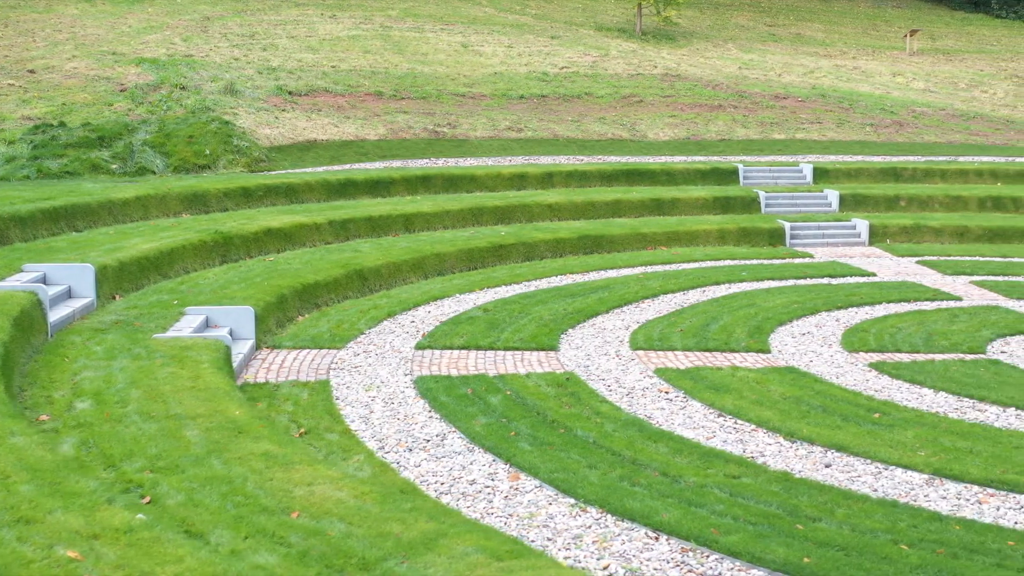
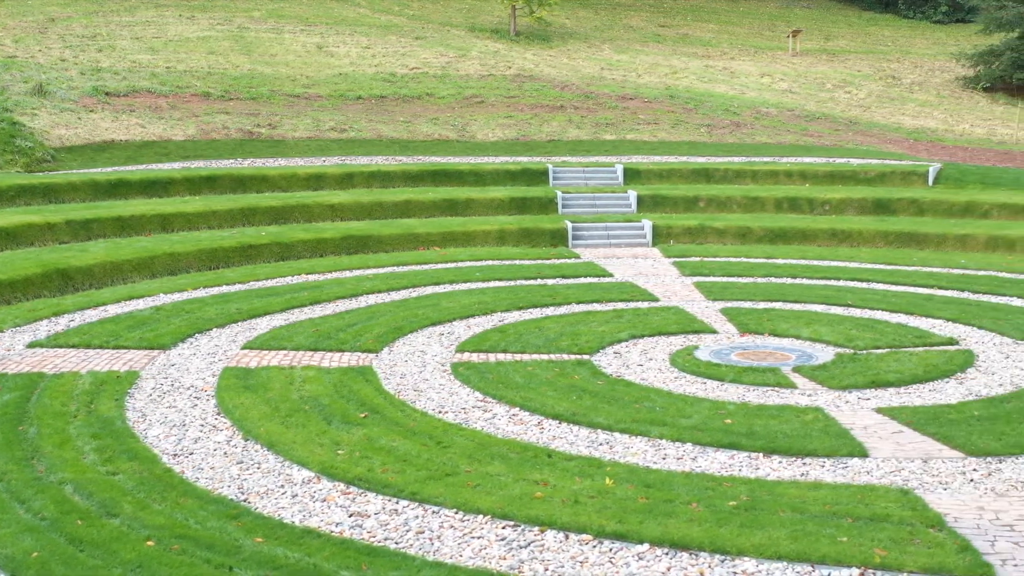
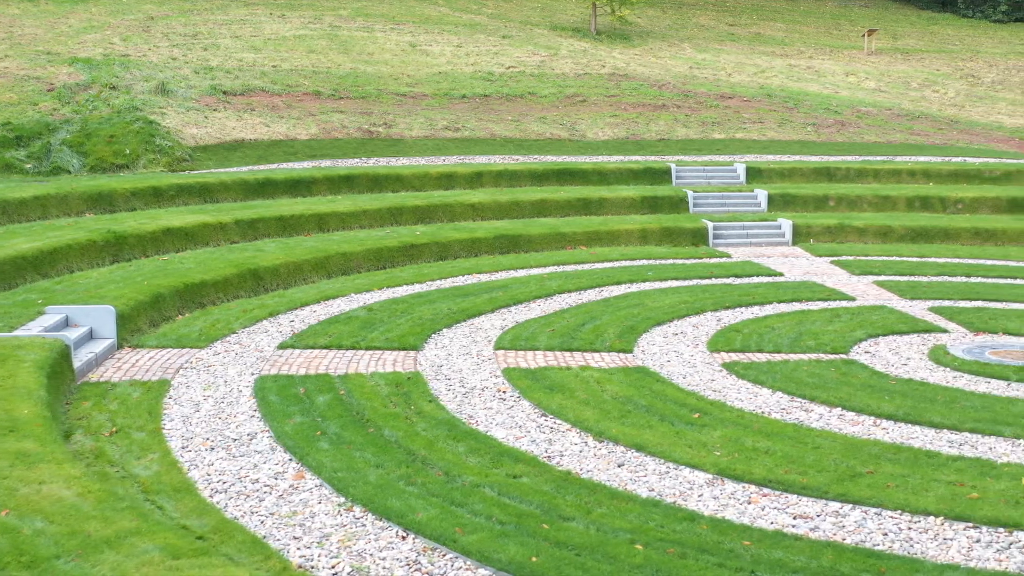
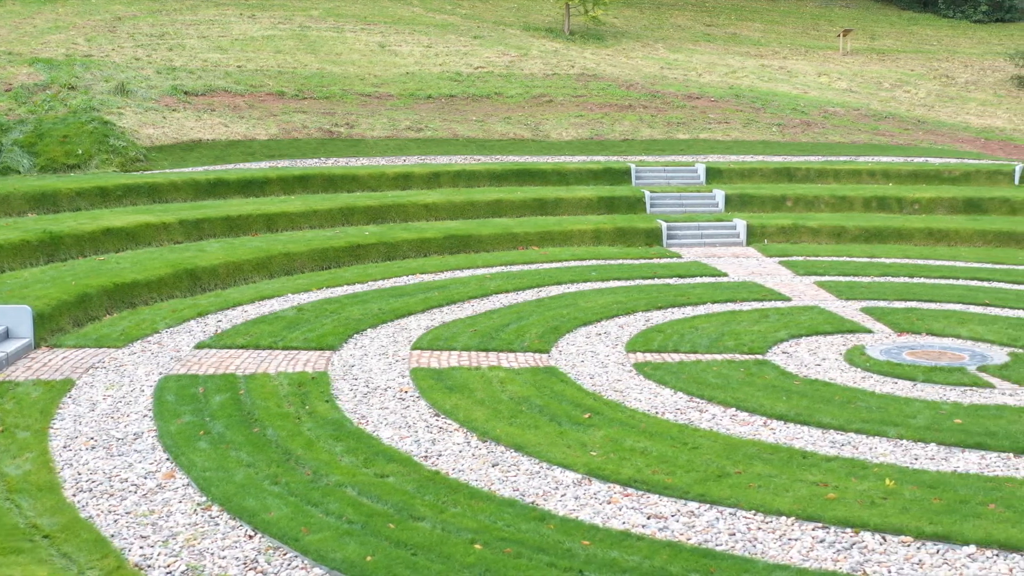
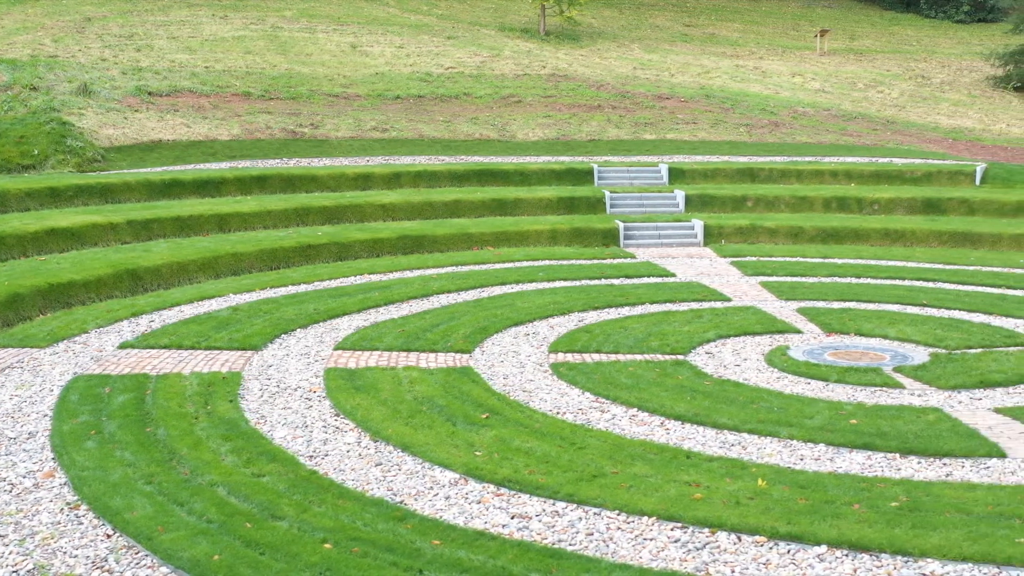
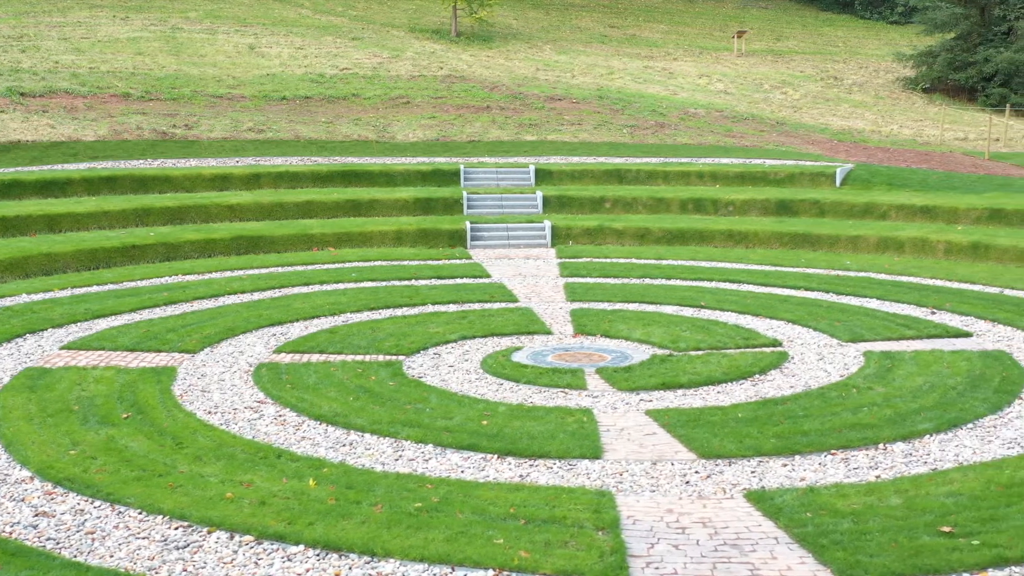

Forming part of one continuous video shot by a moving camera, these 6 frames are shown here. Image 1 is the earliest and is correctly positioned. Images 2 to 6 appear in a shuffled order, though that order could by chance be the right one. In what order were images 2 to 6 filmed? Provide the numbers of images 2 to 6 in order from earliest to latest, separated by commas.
3, 4, 5, 2, 6
